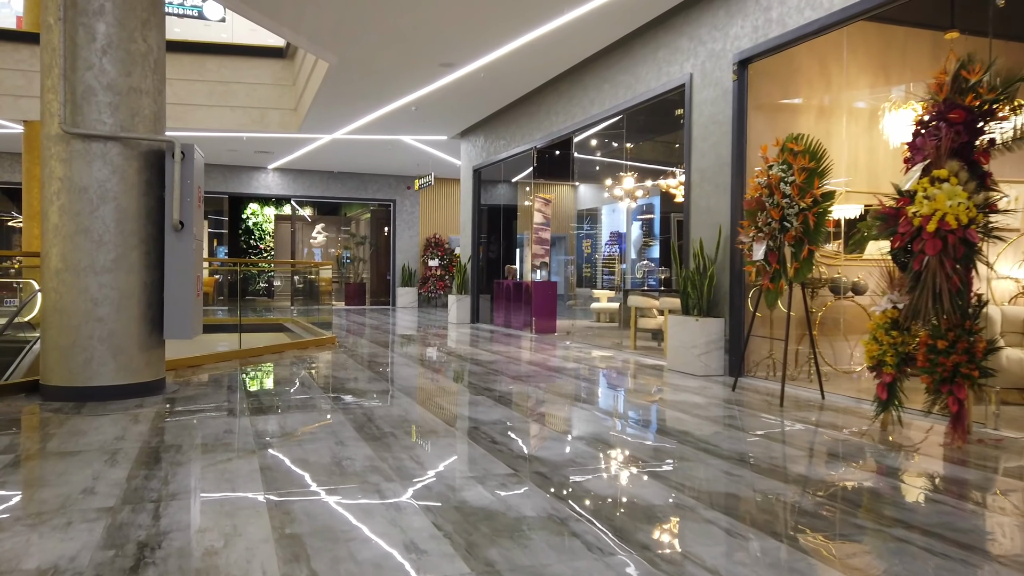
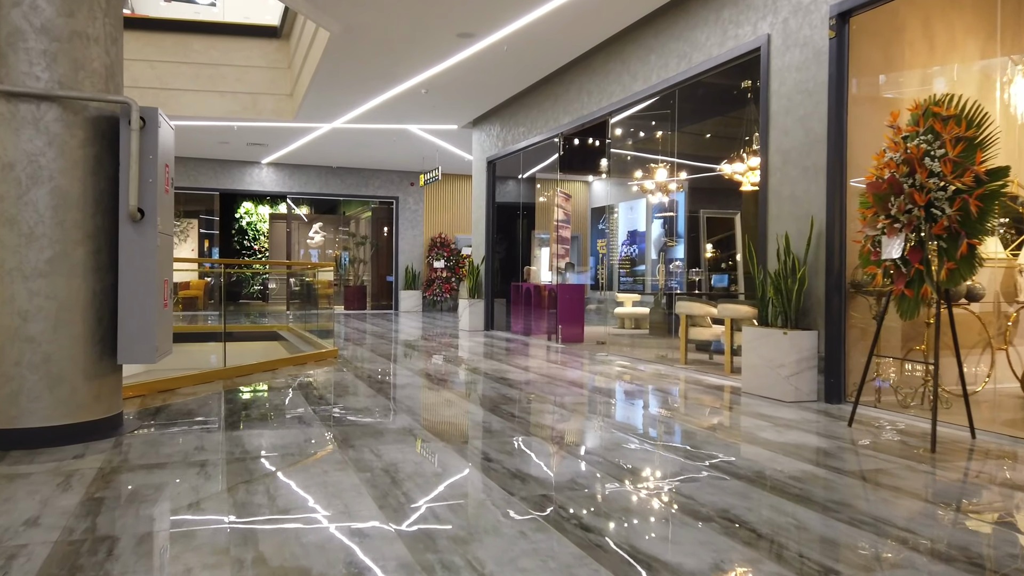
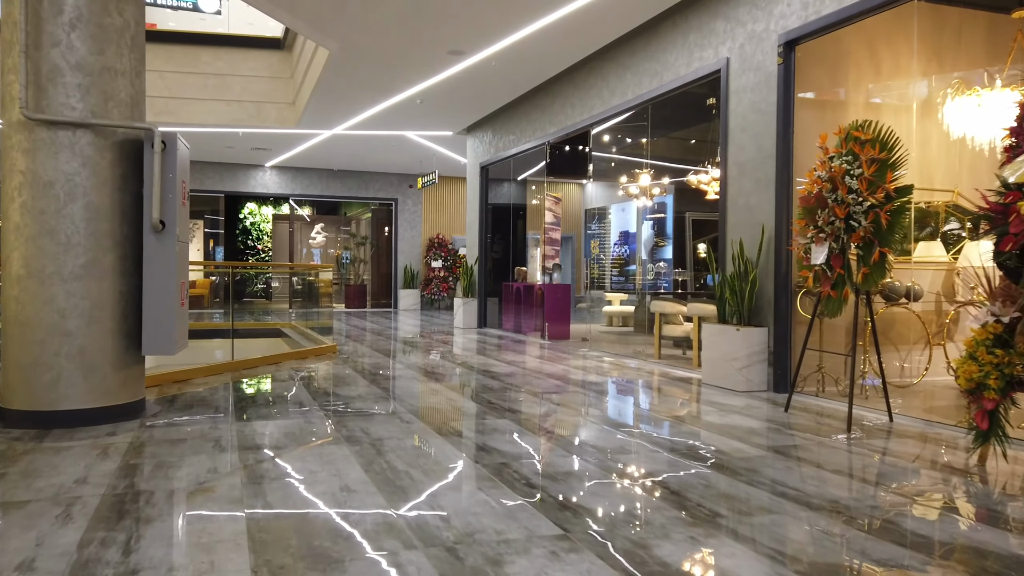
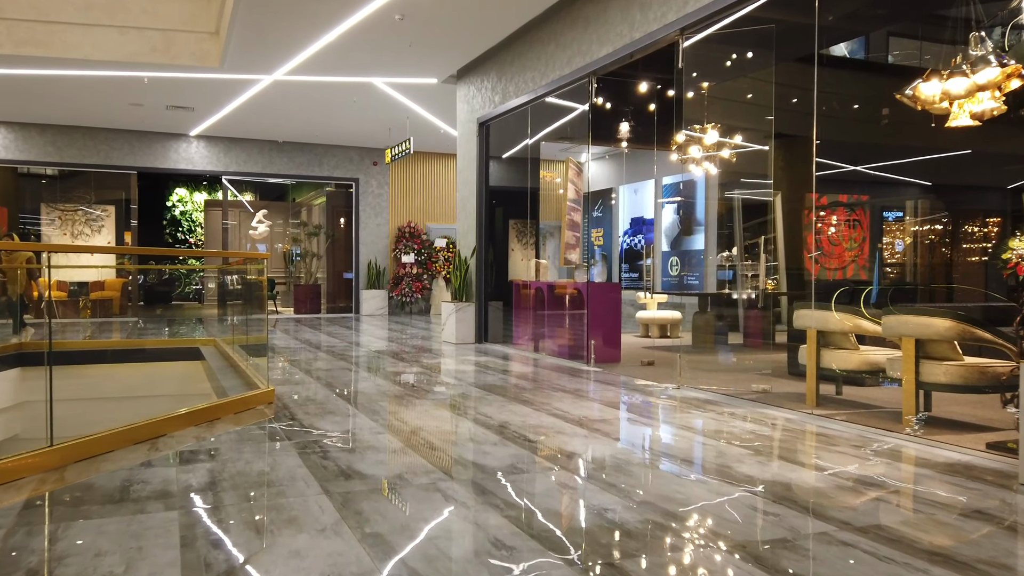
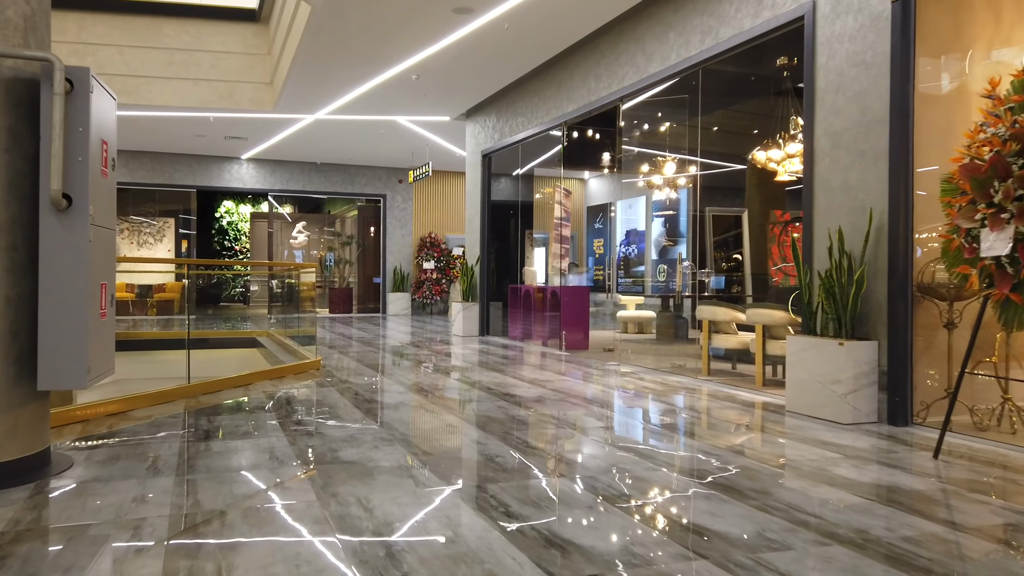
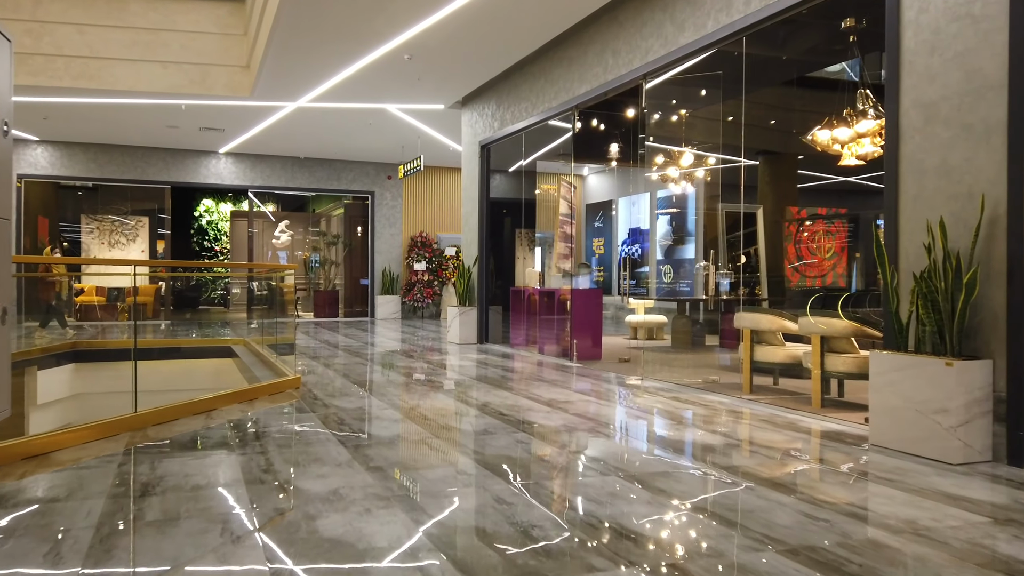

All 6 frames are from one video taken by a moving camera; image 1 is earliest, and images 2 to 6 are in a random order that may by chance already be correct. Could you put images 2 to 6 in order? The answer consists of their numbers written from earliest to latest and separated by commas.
3, 2, 5, 6, 4
